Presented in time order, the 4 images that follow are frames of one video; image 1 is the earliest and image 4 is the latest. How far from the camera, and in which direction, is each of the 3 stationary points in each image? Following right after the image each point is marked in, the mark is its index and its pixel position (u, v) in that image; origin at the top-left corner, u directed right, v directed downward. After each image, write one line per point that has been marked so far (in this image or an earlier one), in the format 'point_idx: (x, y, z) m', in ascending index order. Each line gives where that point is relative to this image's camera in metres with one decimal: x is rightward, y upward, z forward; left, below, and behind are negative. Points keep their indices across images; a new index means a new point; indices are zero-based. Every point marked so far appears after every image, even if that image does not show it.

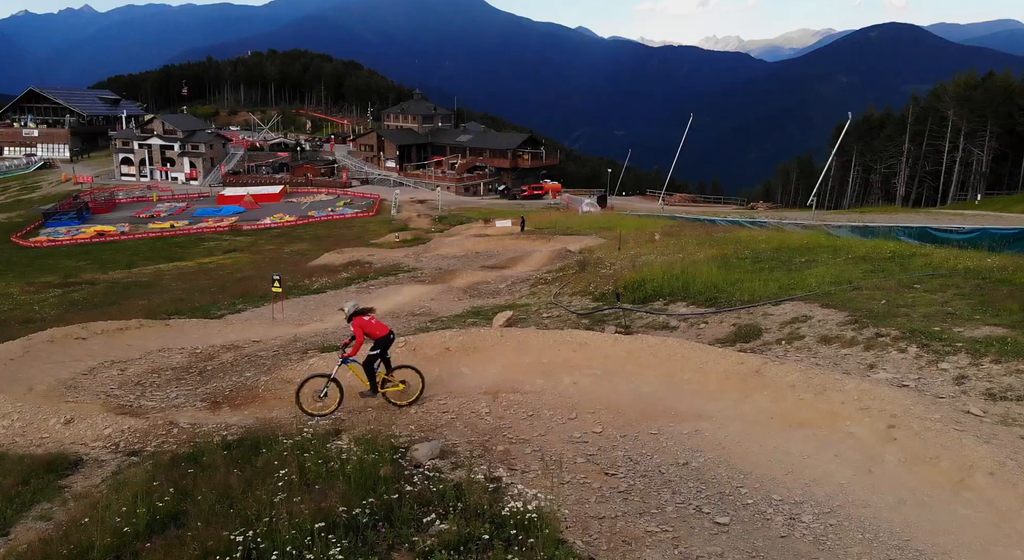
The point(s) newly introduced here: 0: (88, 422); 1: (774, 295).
0: (-6.7, -2.3, +11.6) m
1: (+5.1, -0.3, +14.2) m
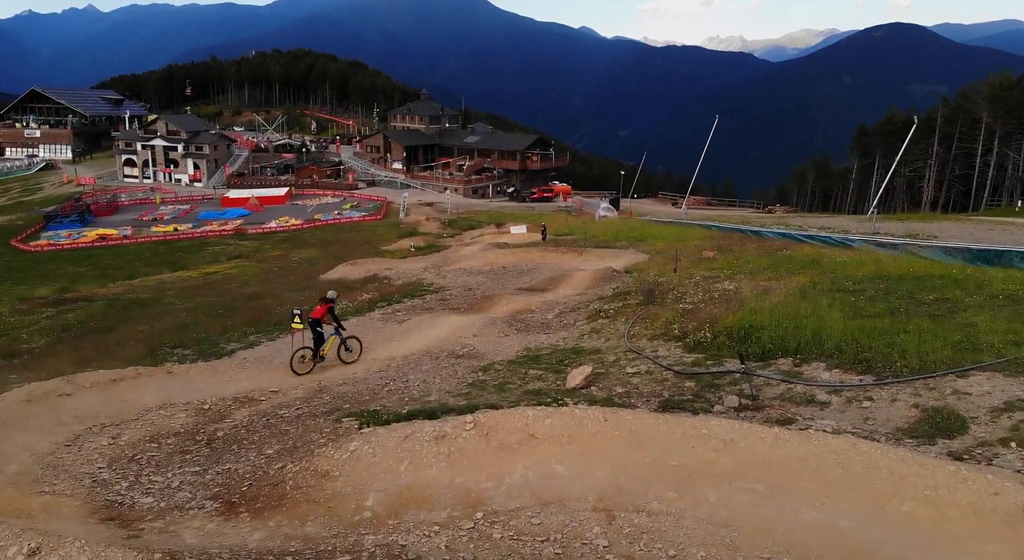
0: (-5.2, -3.1, +8.5) m
1: (+6.6, -1.2, +11.0) m
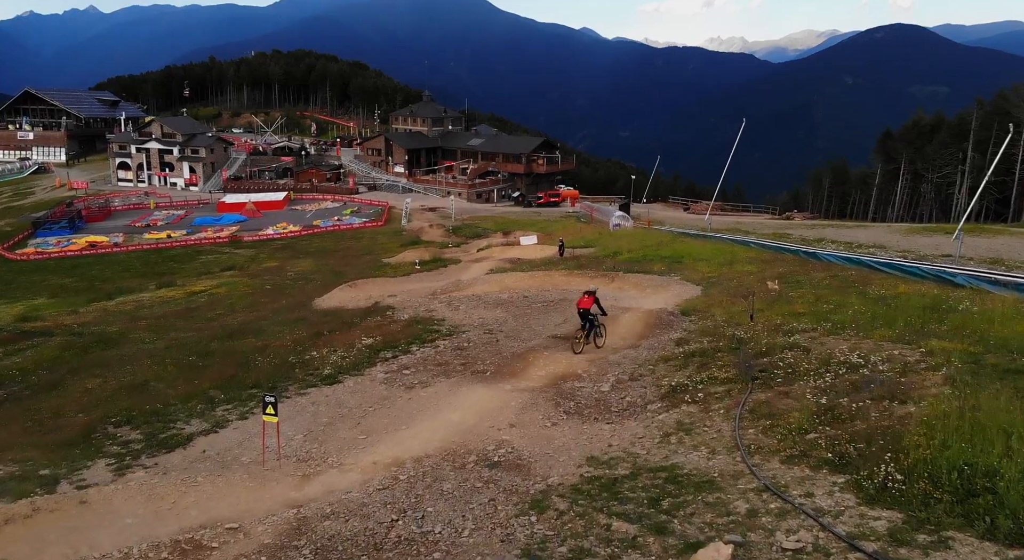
0: (-4.2, -4.5, +3.3) m
1: (+7.6, -2.6, +5.9) m
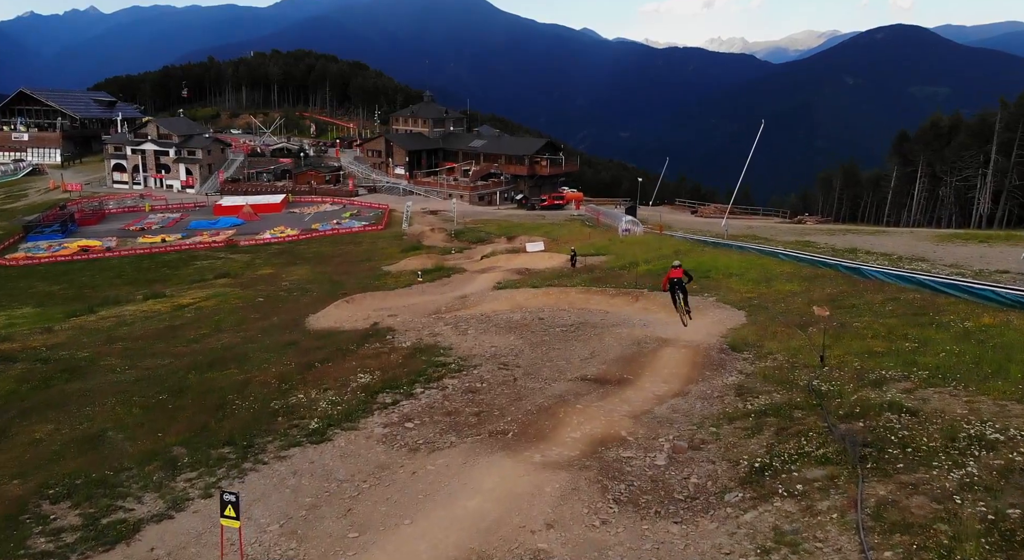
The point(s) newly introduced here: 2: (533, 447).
0: (-3.7, -5.4, -0.1) m
1: (+8.2, -3.4, +2.5) m
2: (+0.4, -3.3, +14.3) m
